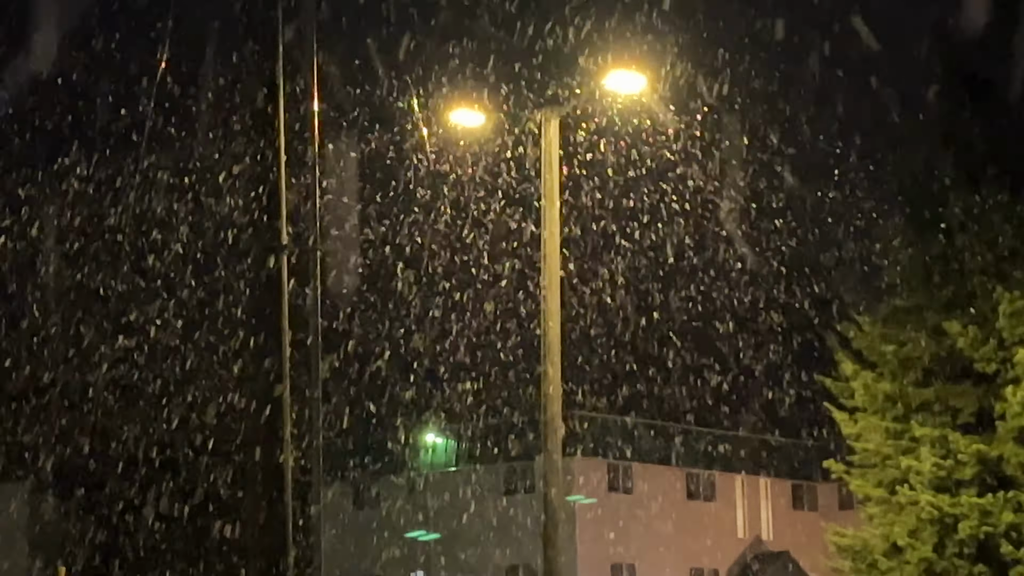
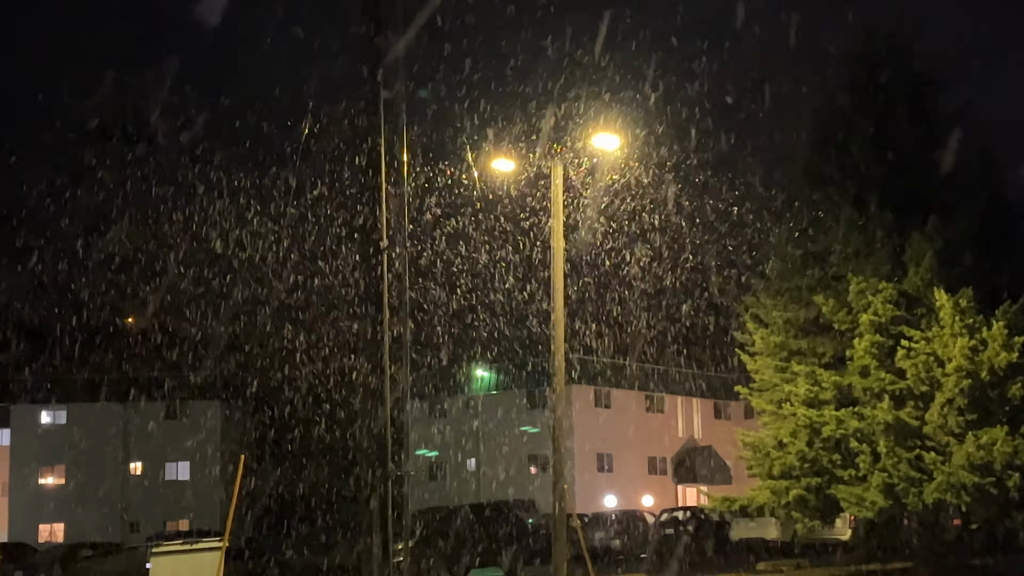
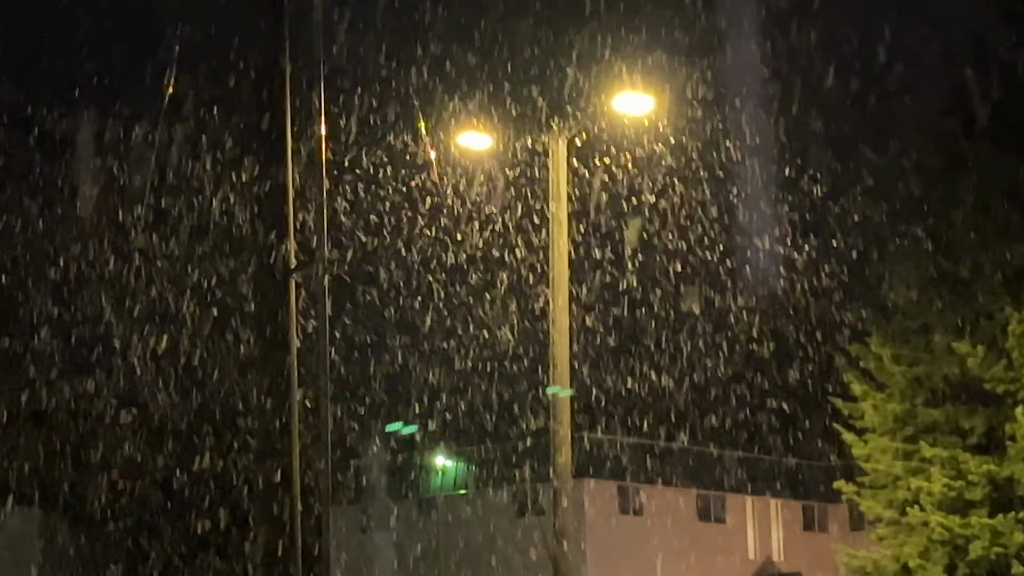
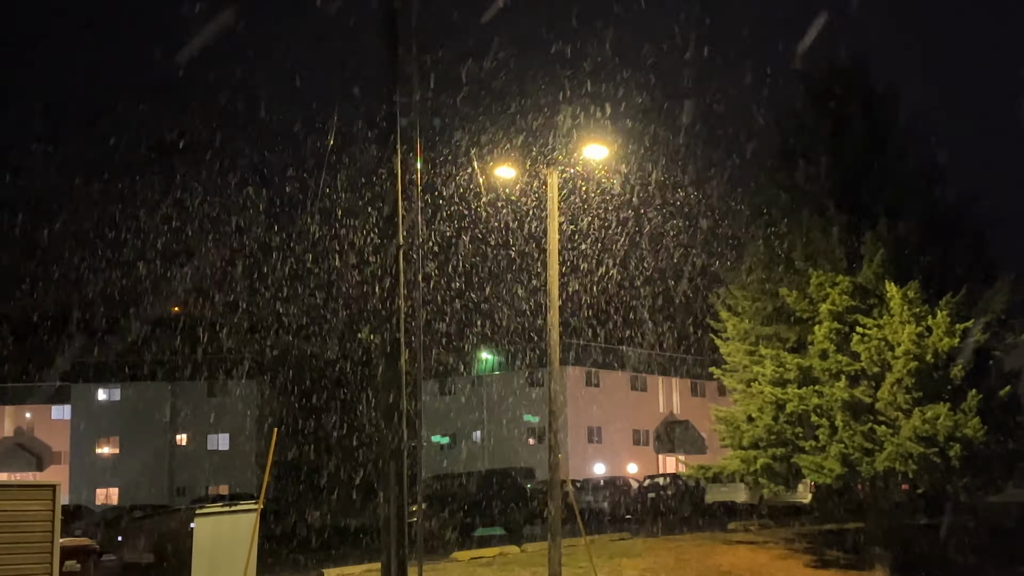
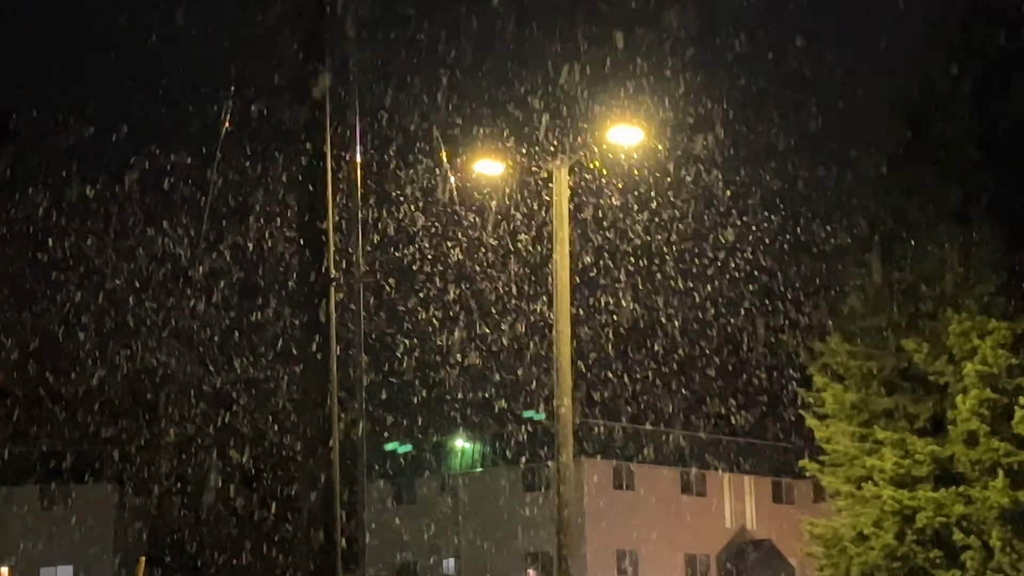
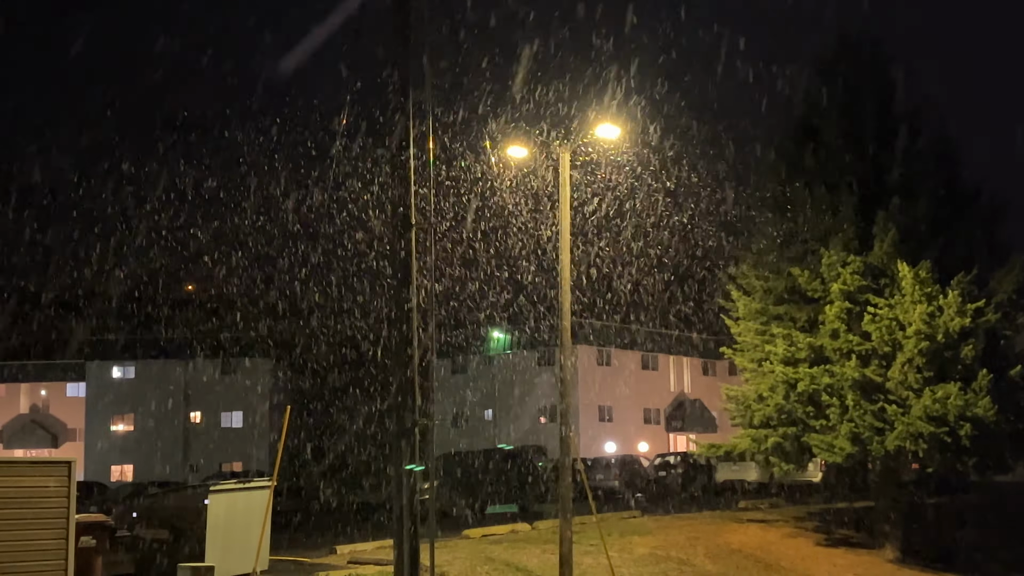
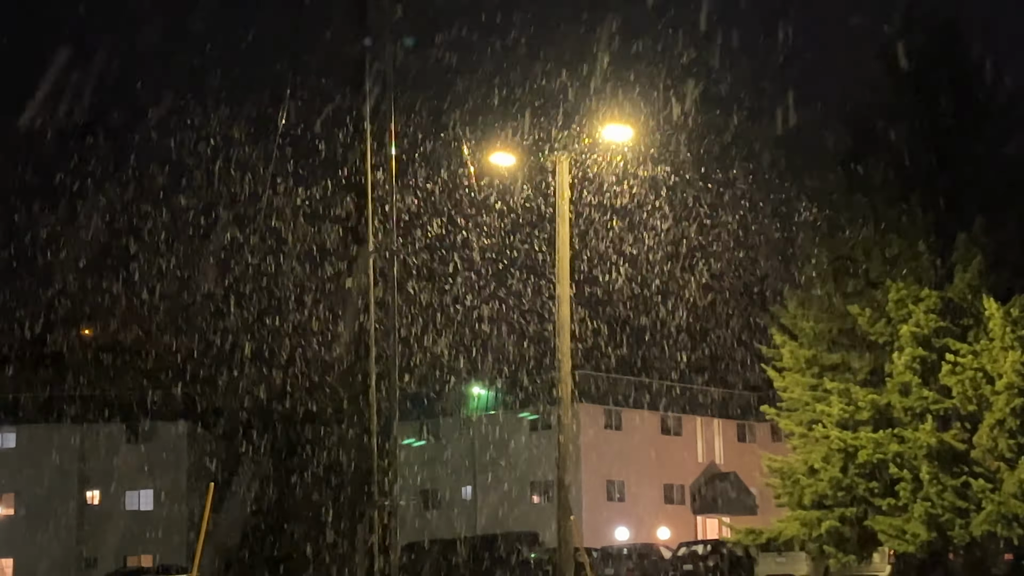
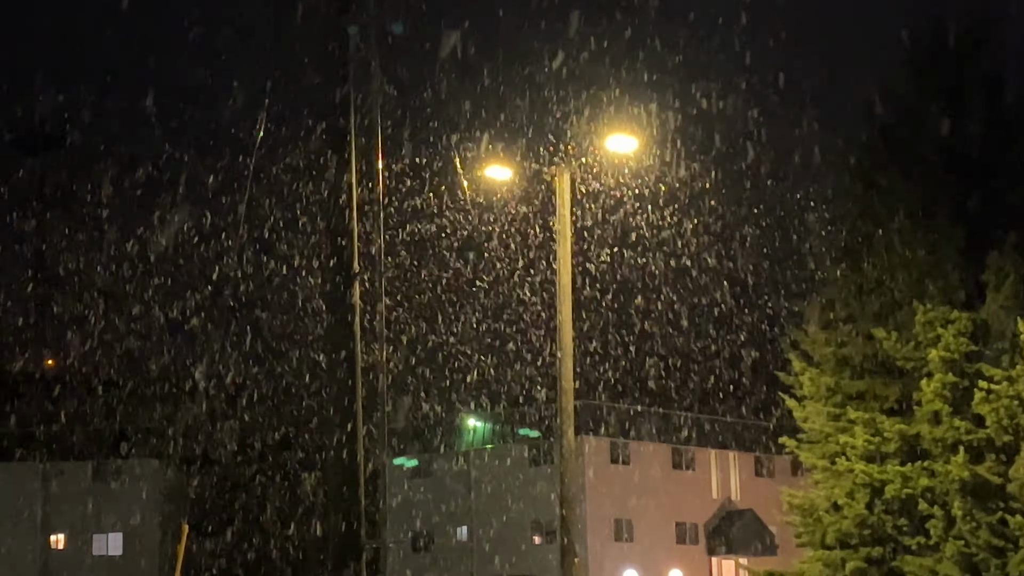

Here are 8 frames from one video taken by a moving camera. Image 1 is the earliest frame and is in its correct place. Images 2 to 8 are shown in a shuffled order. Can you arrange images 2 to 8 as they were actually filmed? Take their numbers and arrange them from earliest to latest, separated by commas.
3, 5, 8, 7, 2, 4, 6
